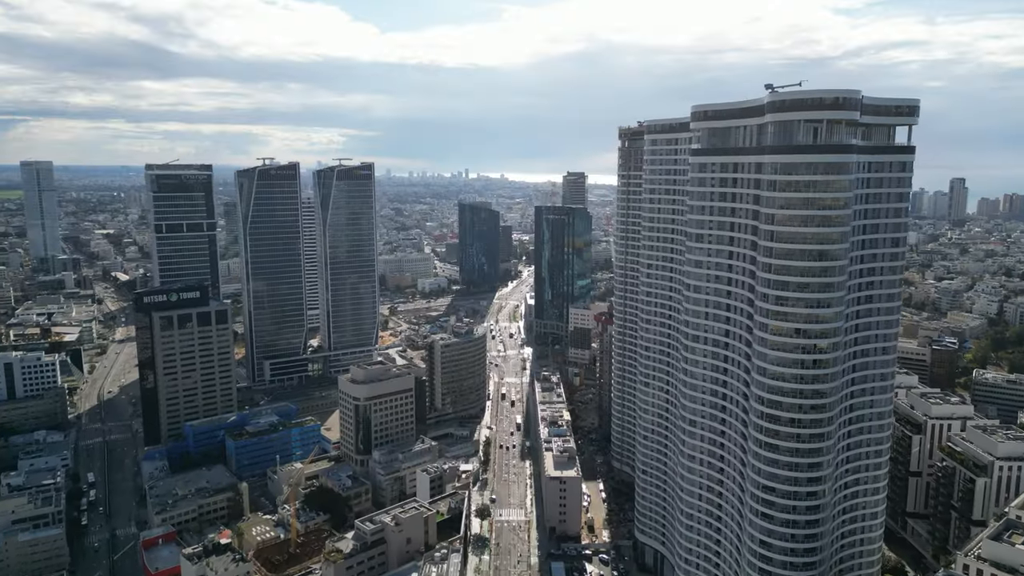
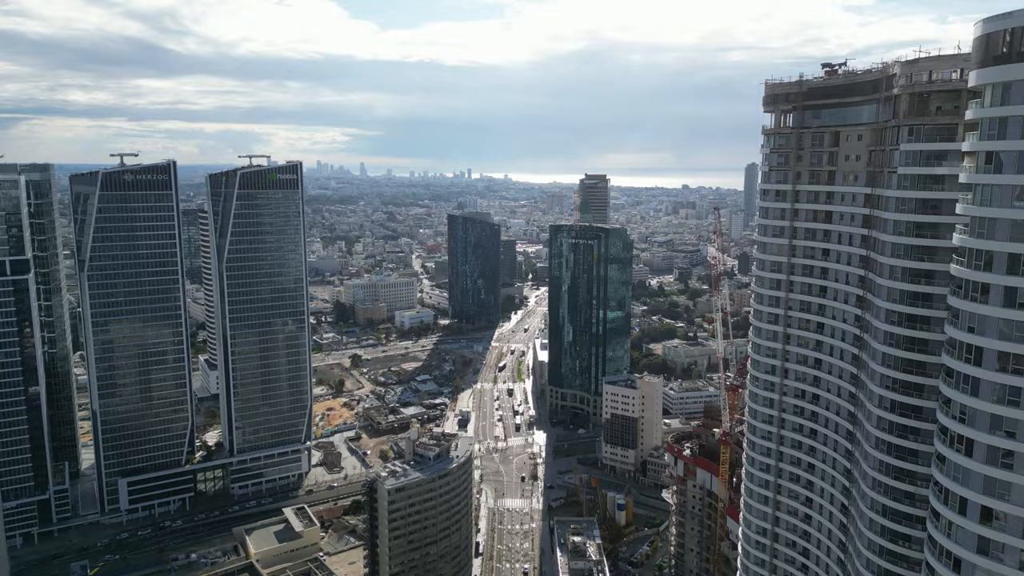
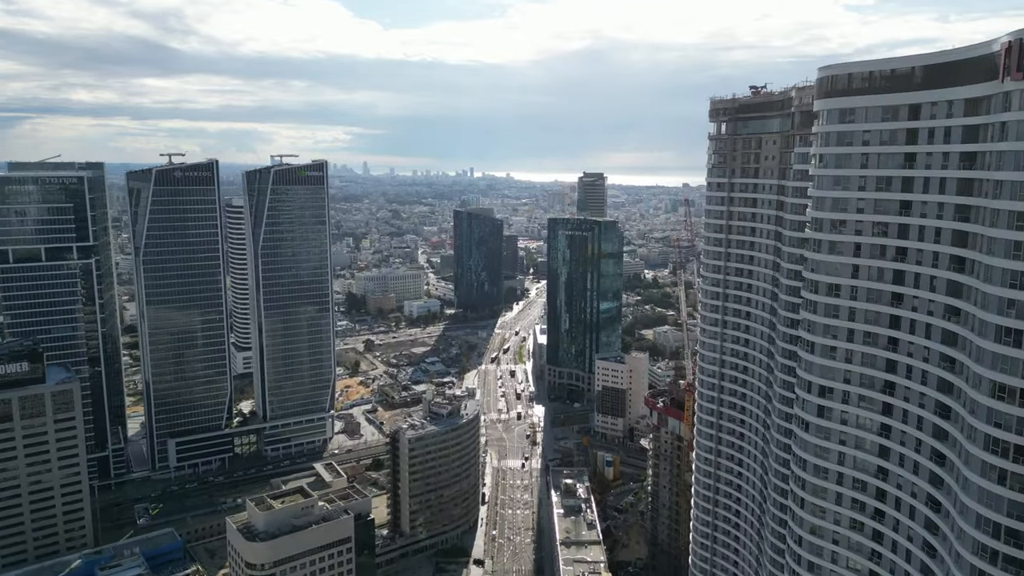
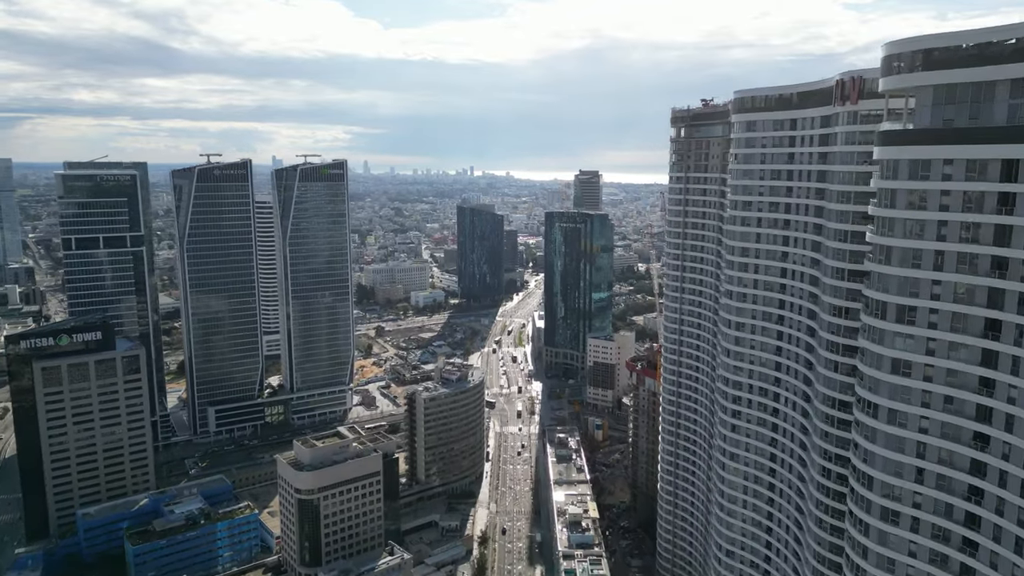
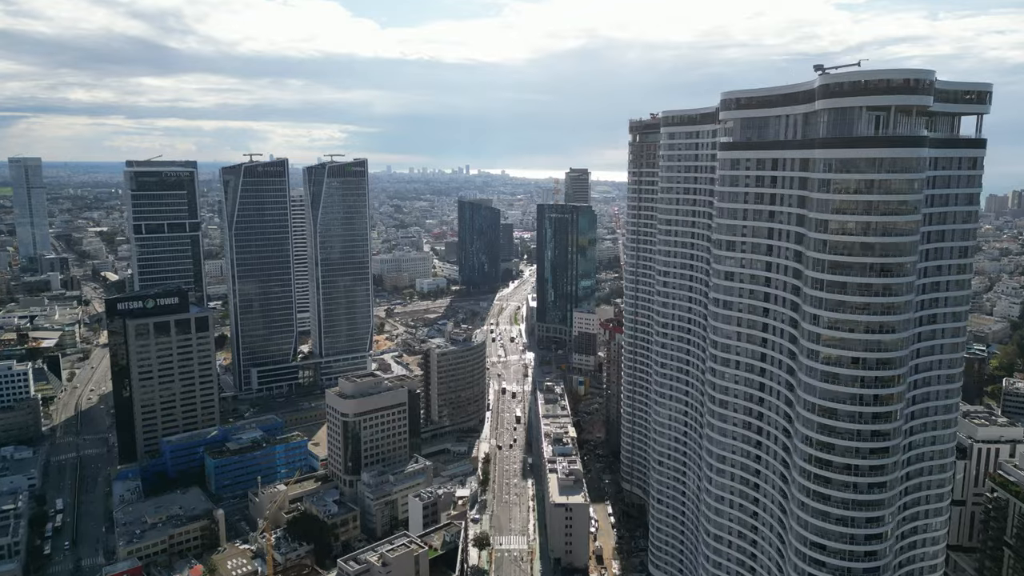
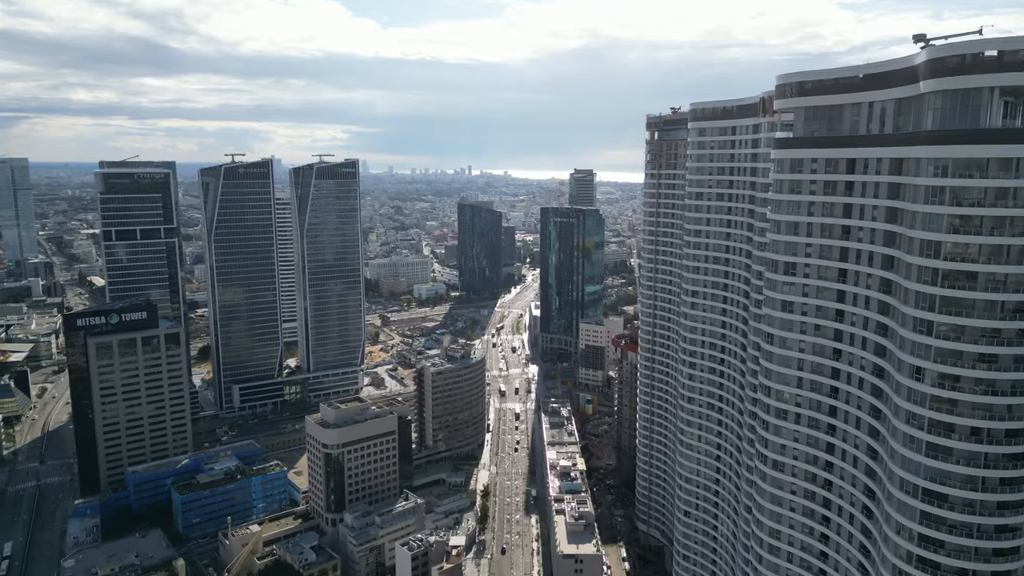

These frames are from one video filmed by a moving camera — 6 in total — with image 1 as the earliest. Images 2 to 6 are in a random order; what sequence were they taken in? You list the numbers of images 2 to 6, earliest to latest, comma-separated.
5, 6, 4, 3, 2
